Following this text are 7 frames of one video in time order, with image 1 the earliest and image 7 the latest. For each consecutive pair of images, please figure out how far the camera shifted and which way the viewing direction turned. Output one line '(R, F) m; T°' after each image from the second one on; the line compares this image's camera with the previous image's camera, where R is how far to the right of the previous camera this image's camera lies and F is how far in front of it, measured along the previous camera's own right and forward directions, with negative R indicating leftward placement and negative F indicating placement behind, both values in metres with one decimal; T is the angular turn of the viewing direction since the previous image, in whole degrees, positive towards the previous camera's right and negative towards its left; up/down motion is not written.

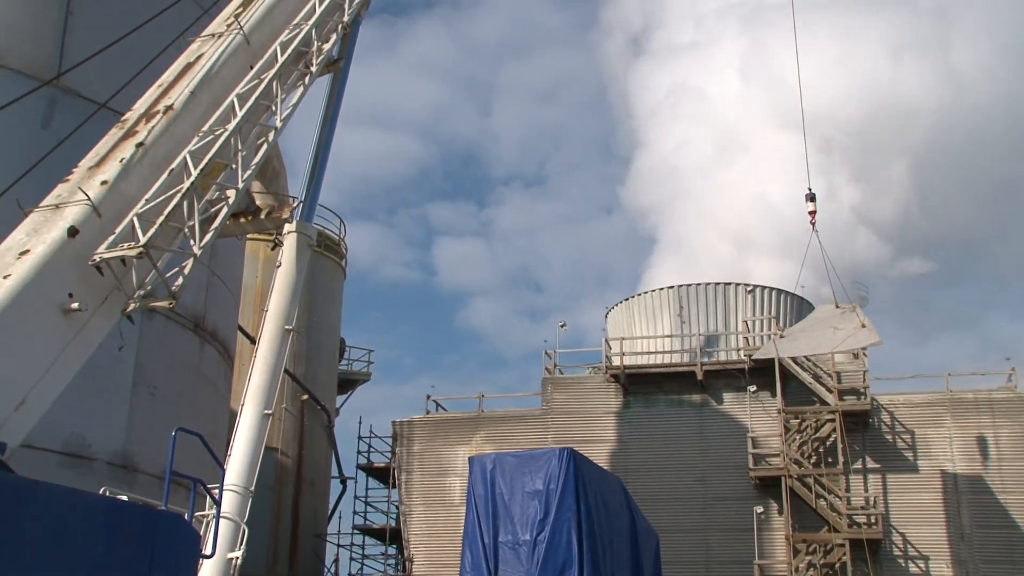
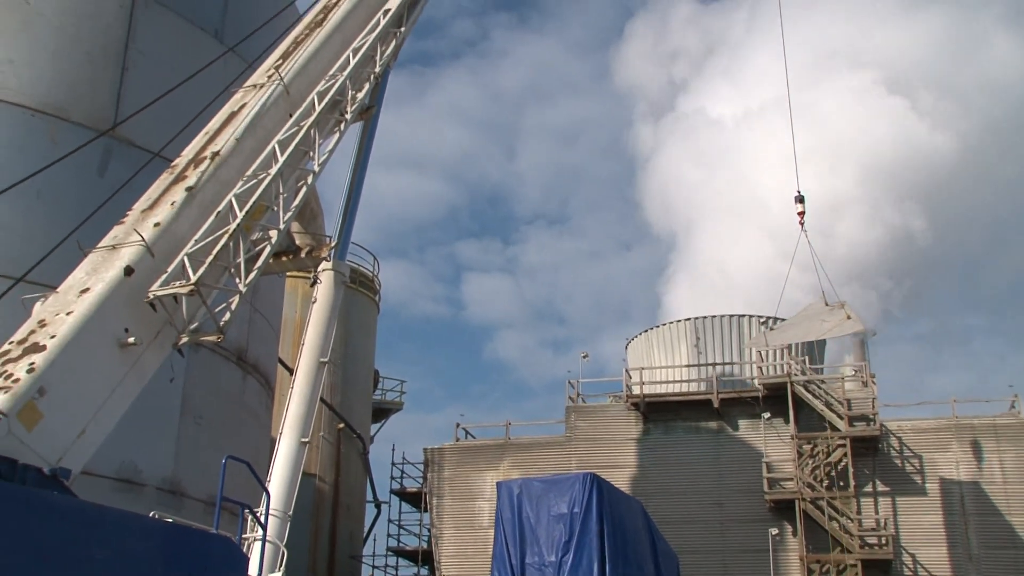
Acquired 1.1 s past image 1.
(0.0, -0.8) m; -1°
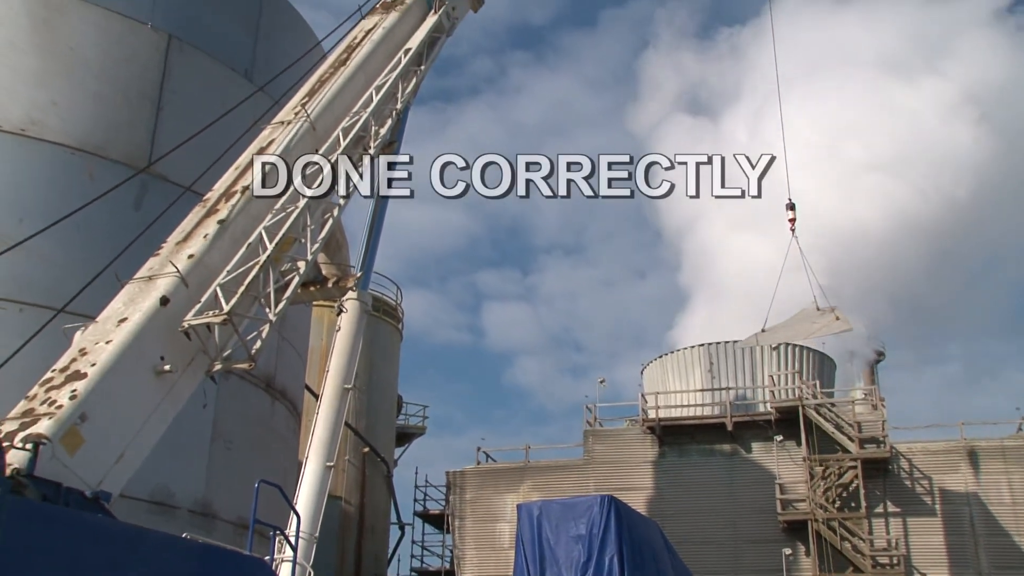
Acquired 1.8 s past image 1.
(0.0, -0.5) m; -1°
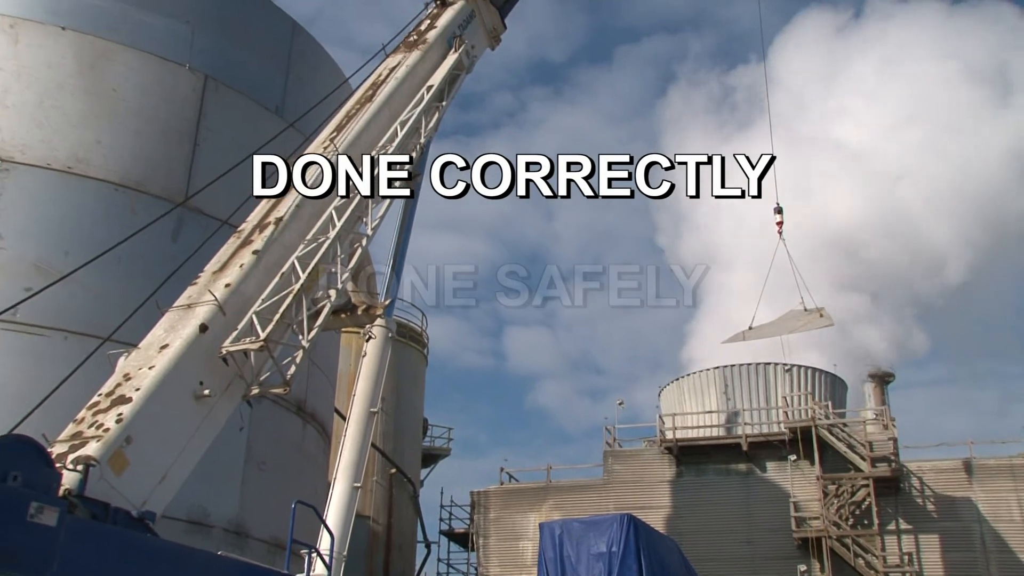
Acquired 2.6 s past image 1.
(-0.1, -0.6) m; -1°
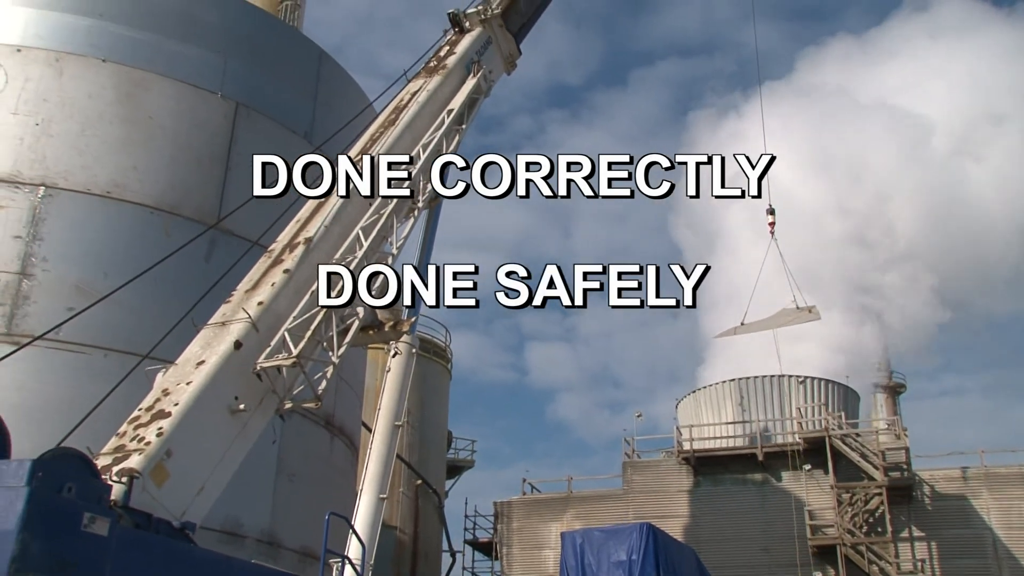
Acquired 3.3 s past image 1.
(-0.1, -0.5) m; -1°
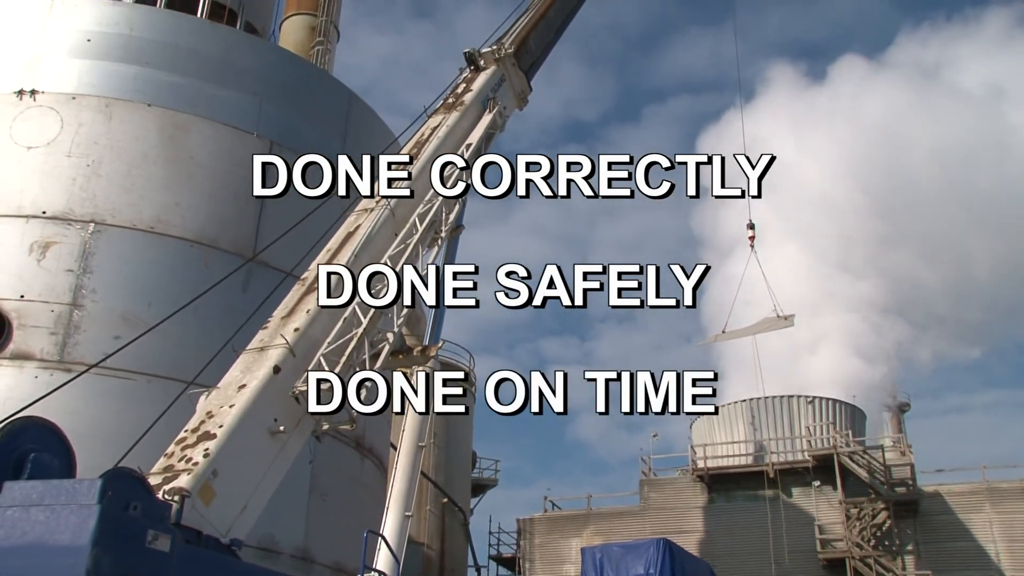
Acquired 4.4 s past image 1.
(-0.1, -0.9) m; -1°
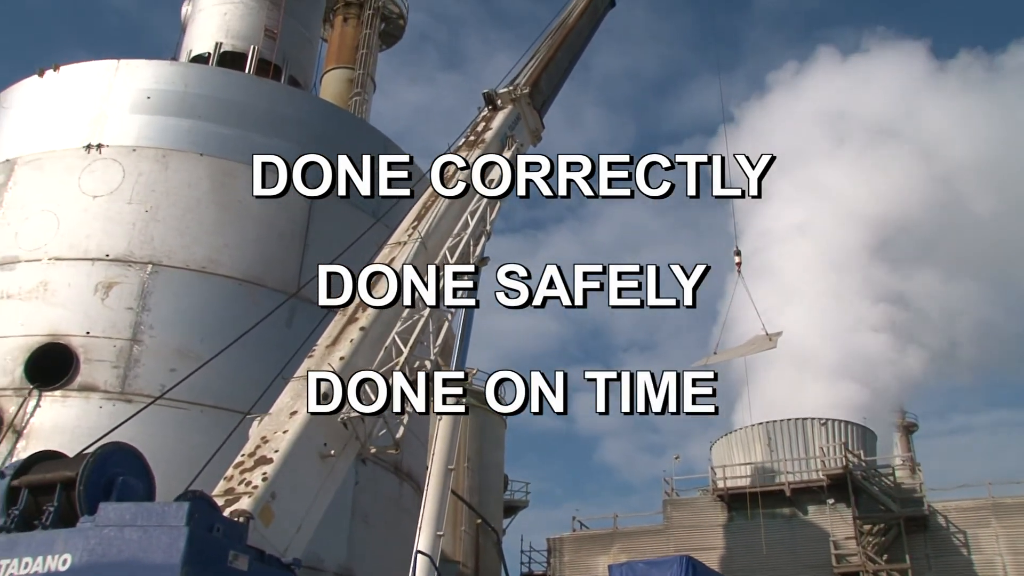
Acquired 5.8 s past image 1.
(-0.2, -1.1) m; -1°
